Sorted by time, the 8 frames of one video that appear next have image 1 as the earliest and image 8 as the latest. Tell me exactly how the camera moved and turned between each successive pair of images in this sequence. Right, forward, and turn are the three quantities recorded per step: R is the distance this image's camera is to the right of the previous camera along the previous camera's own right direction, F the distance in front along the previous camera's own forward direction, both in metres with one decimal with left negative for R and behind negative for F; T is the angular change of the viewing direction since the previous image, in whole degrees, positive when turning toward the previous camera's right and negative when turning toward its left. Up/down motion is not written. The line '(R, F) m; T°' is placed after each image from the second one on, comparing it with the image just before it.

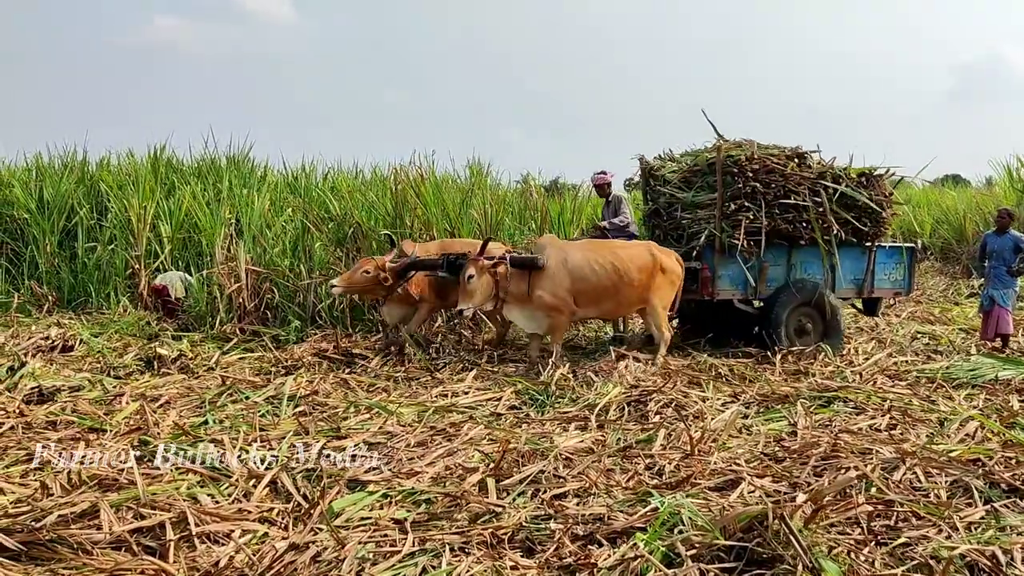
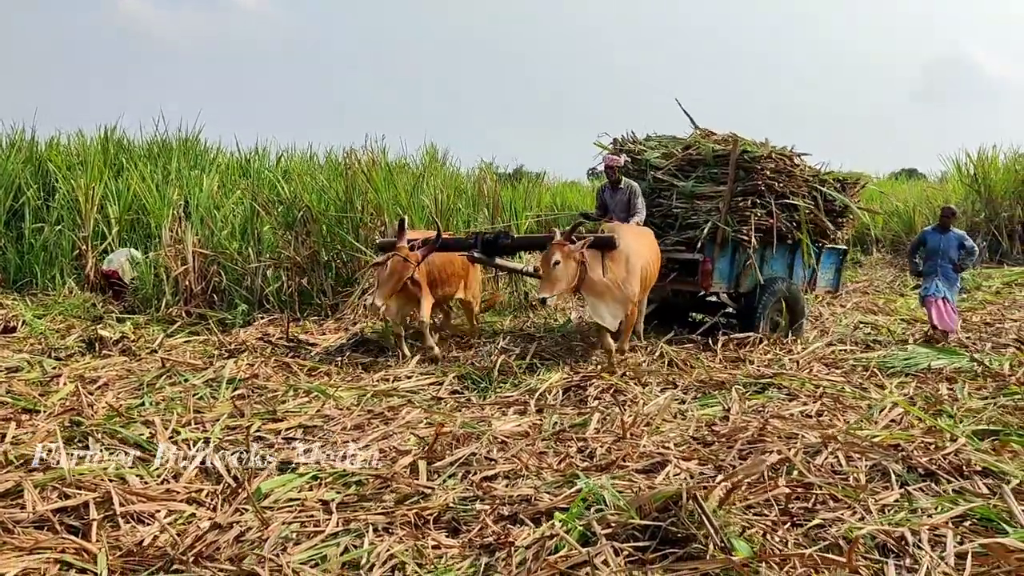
(+0.1, 0.0) m; +2°
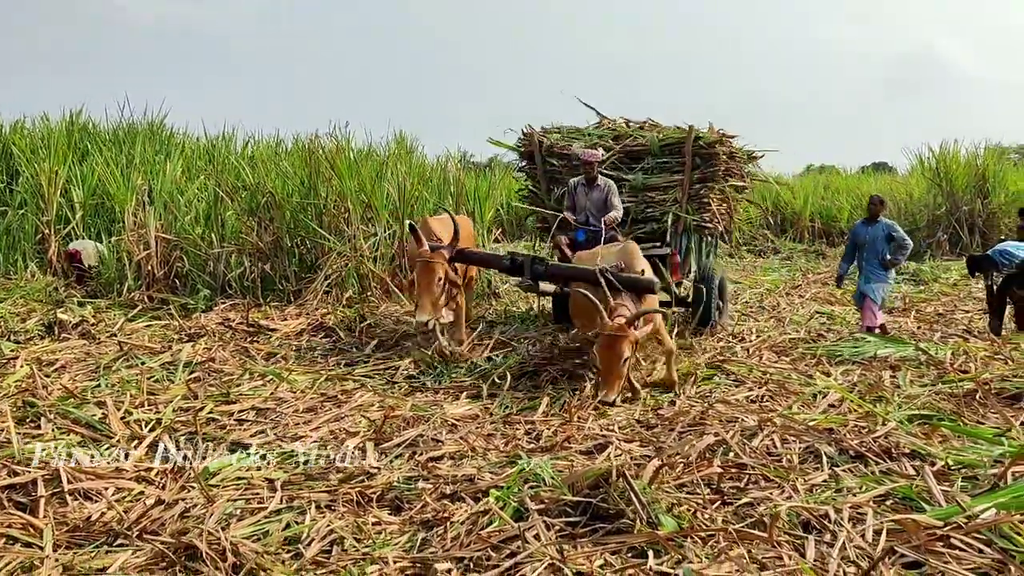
(+0.1, -0.1) m; +1°
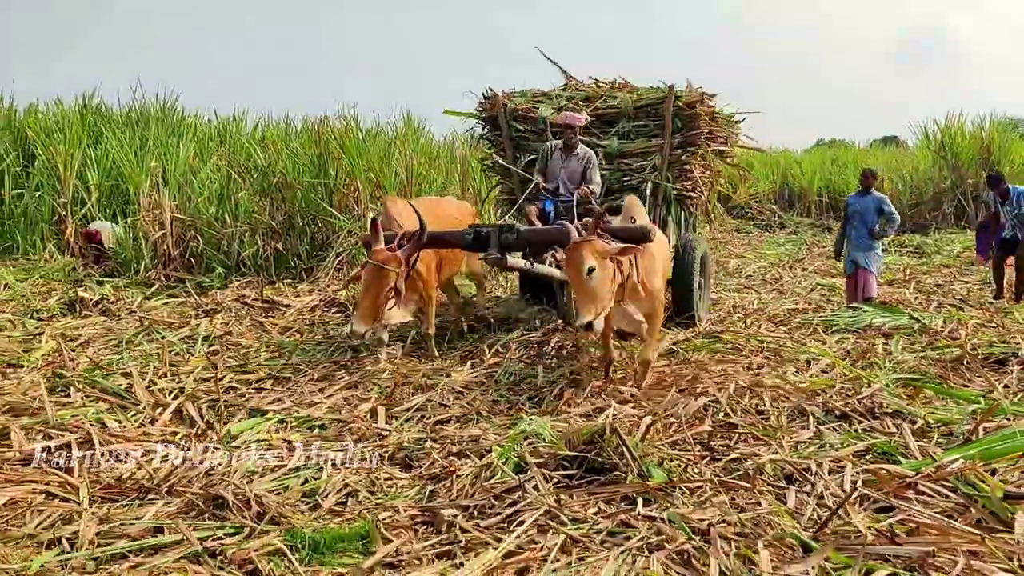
(0.0, -0.2) m; -1°
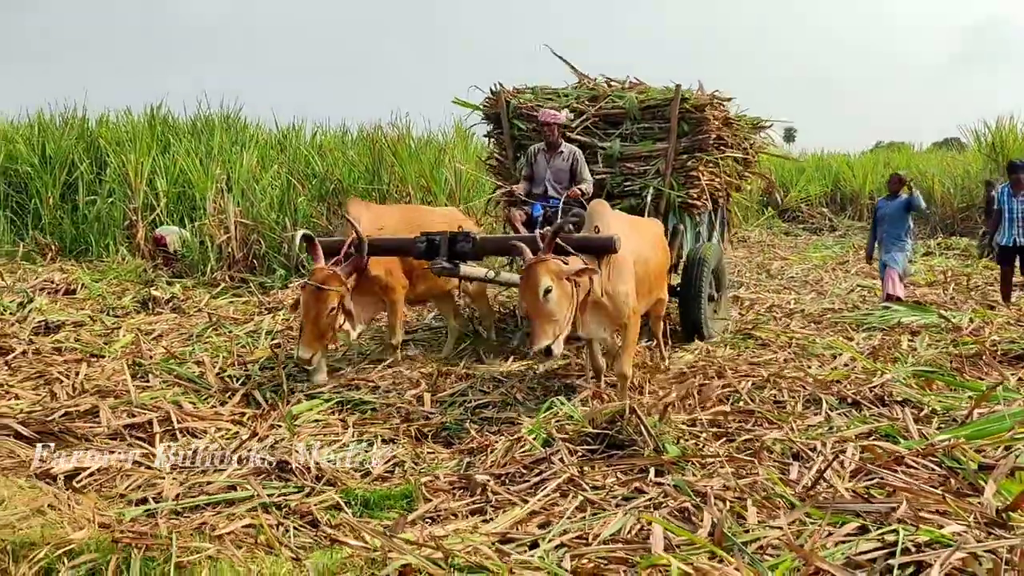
(+0.1, -0.4) m; -3°
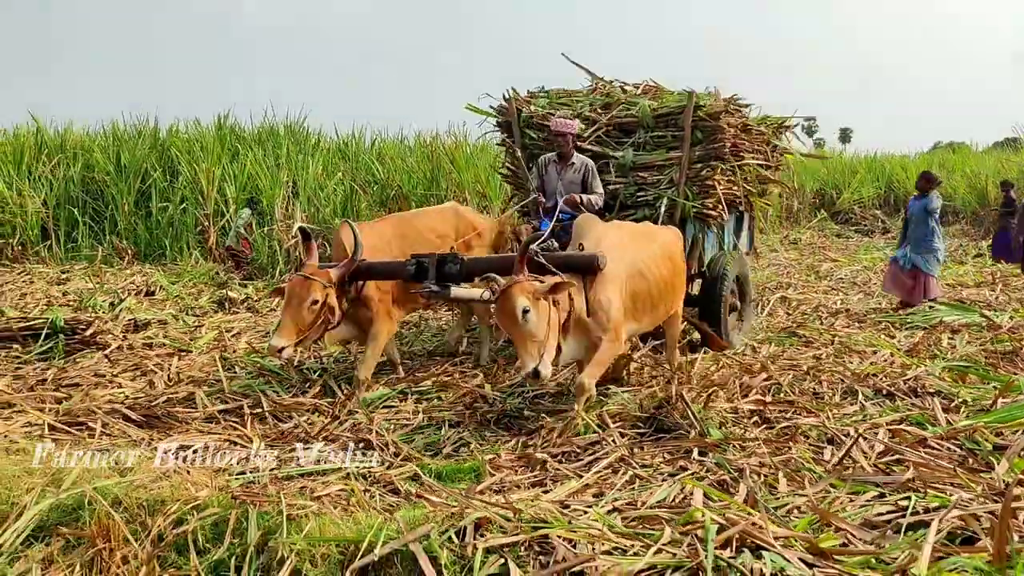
(0.0, -0.4) m; -3°
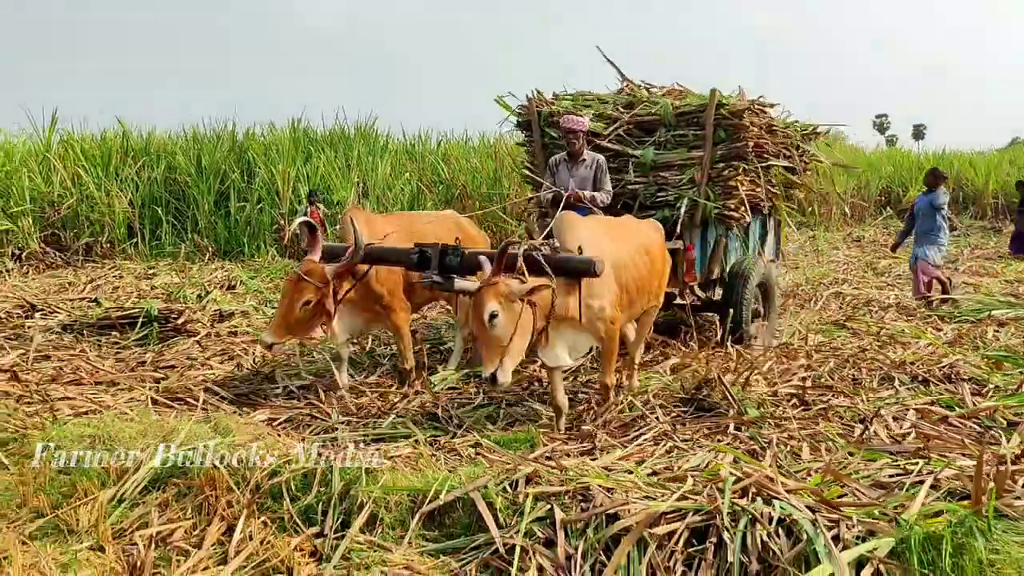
(+0.1, -0.4) m; -4°
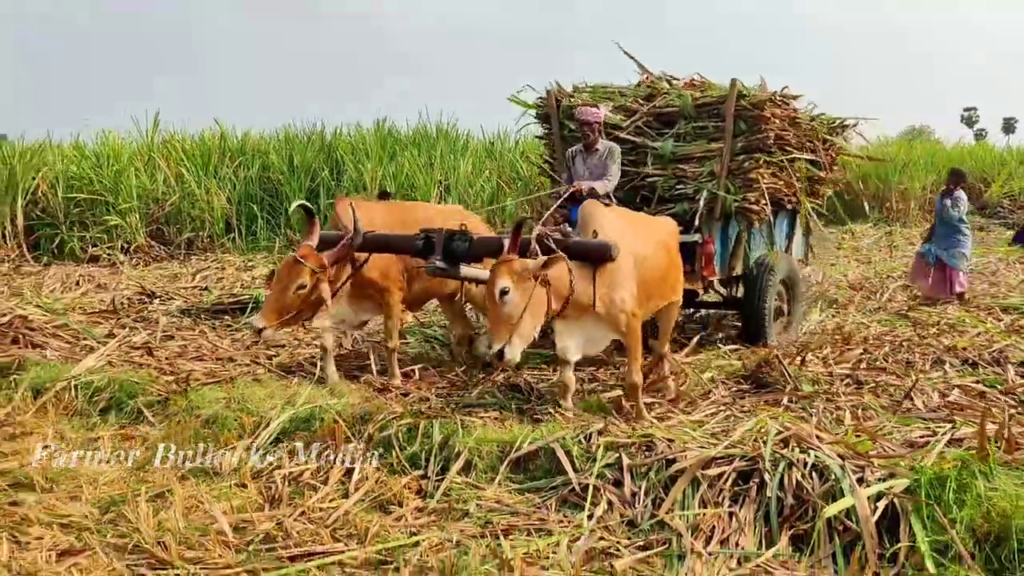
(0.0, -0.5) m; -4°
